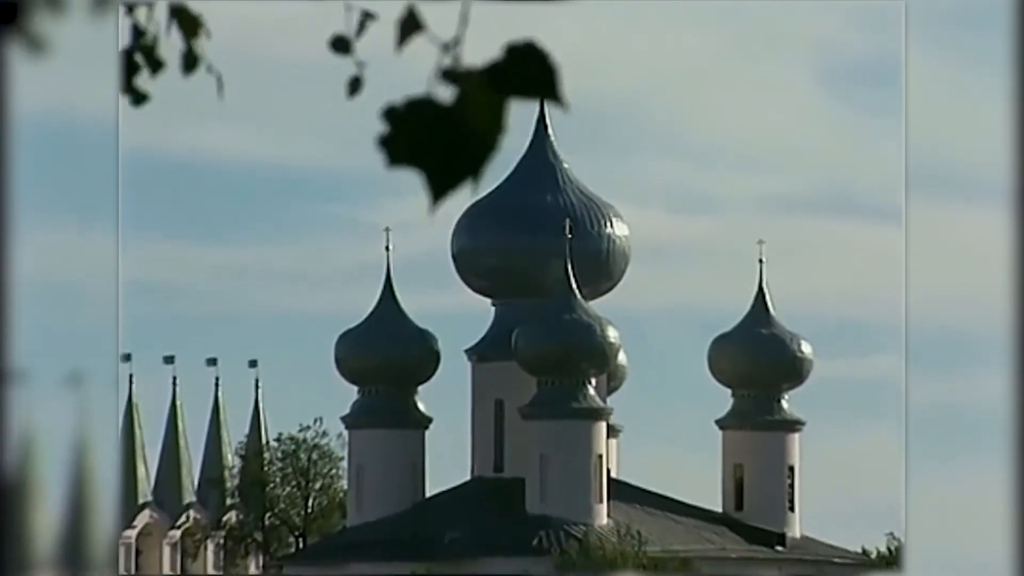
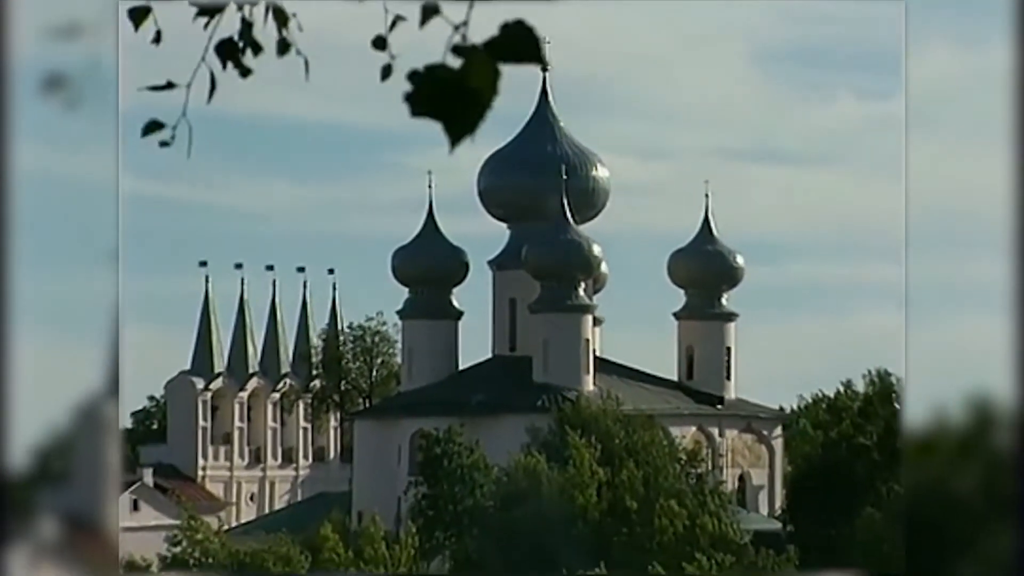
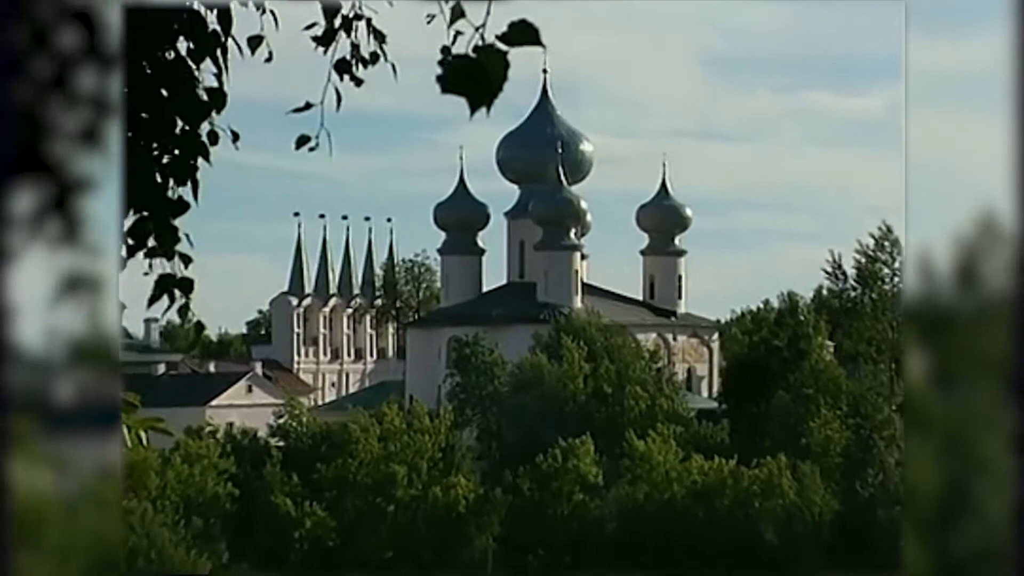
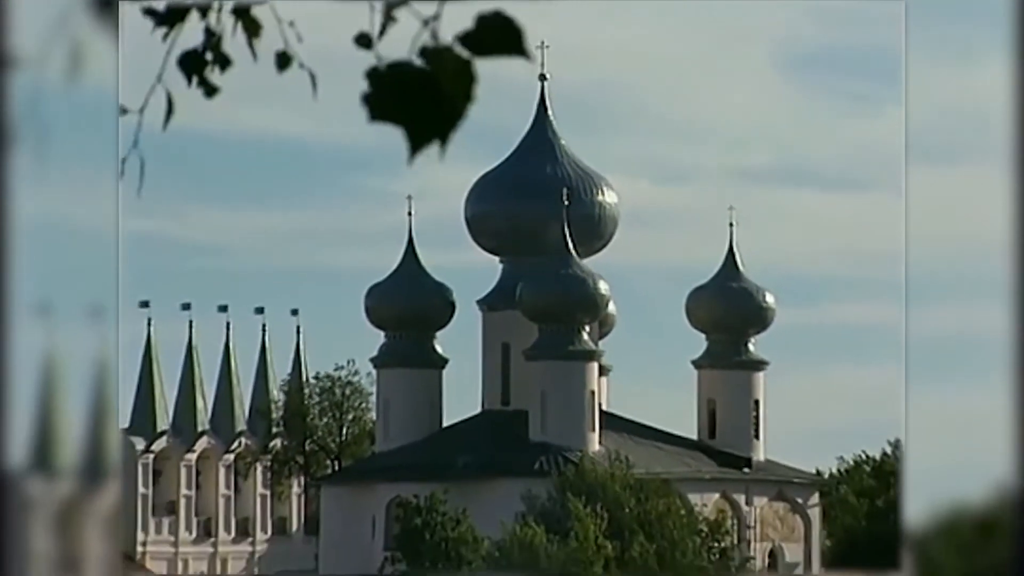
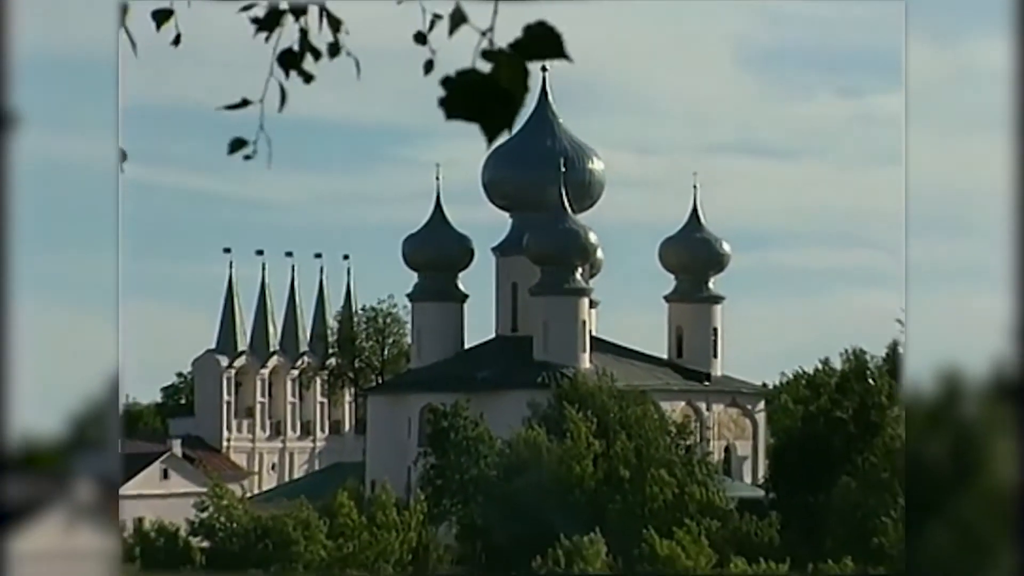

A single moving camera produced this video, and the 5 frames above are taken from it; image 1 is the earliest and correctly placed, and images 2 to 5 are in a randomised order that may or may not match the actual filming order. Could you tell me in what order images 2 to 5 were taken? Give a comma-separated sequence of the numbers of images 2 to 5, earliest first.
4, 2, 5, 3
